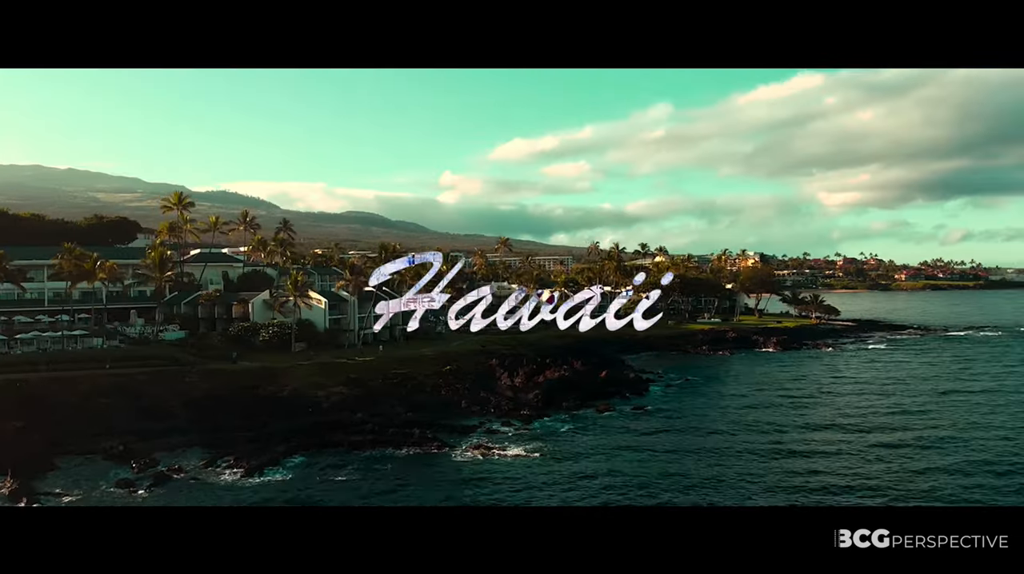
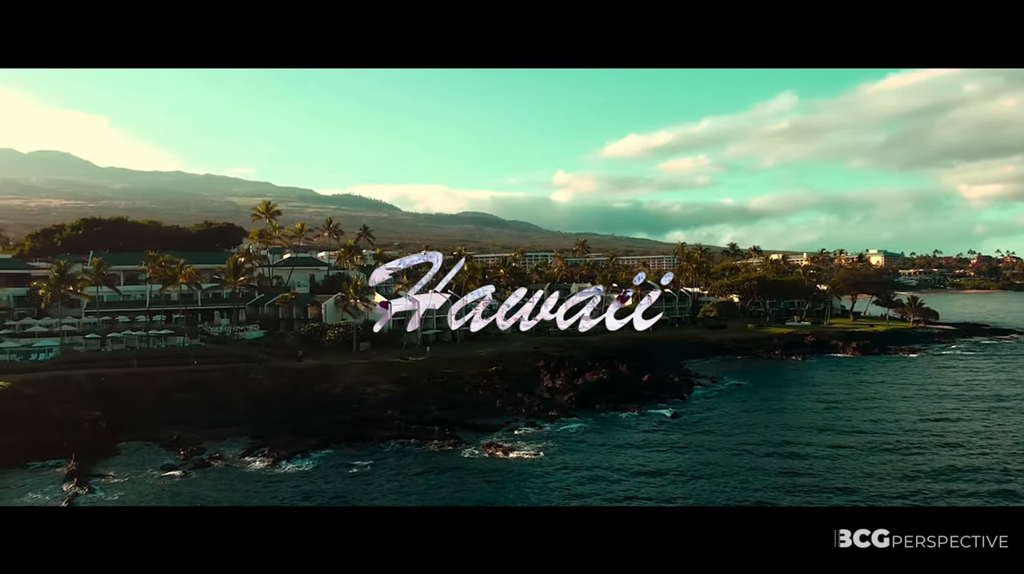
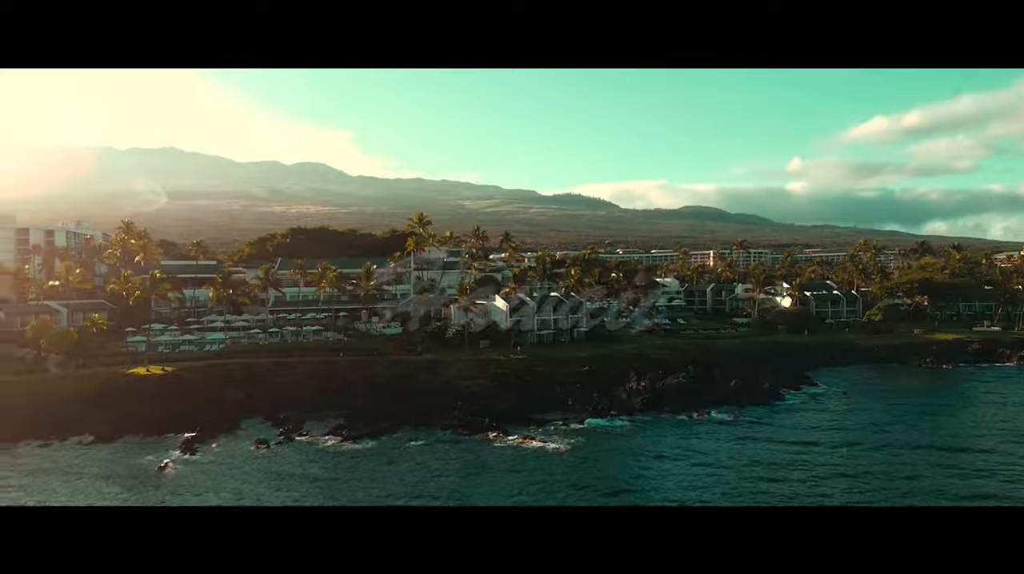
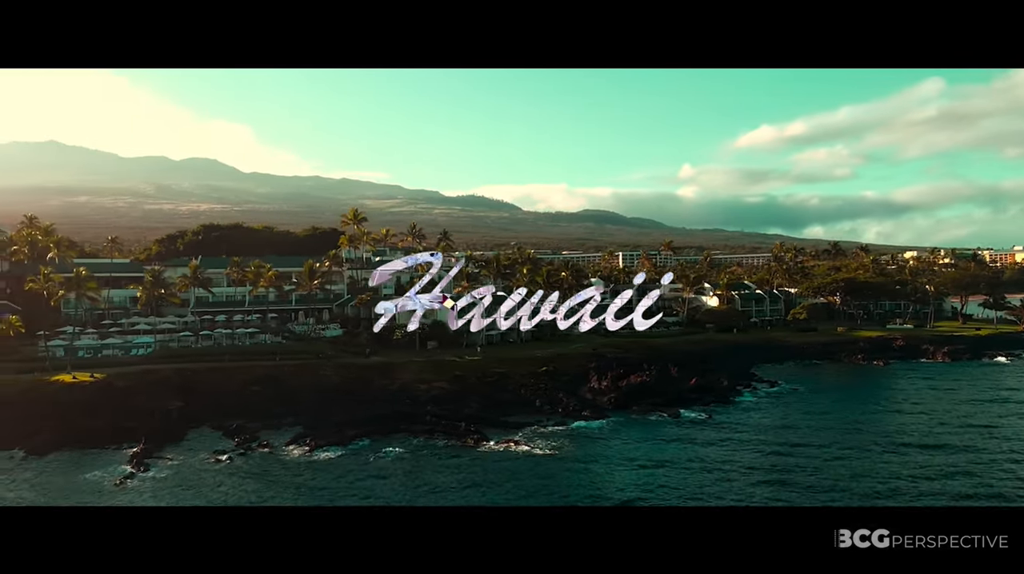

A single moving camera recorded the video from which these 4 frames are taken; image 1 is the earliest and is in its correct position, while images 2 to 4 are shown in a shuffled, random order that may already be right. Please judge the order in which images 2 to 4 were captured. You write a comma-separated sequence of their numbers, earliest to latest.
2, 4, 3
